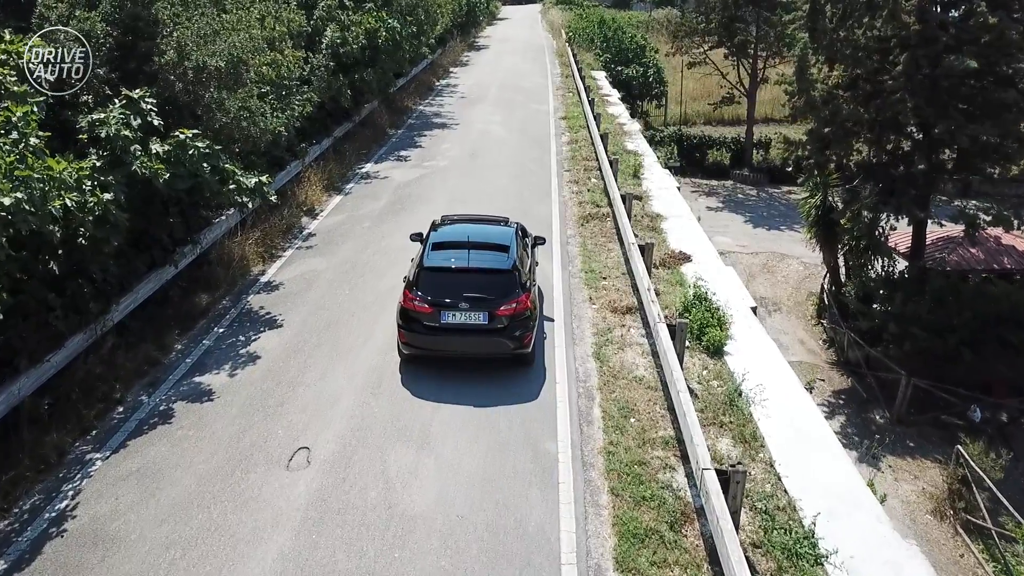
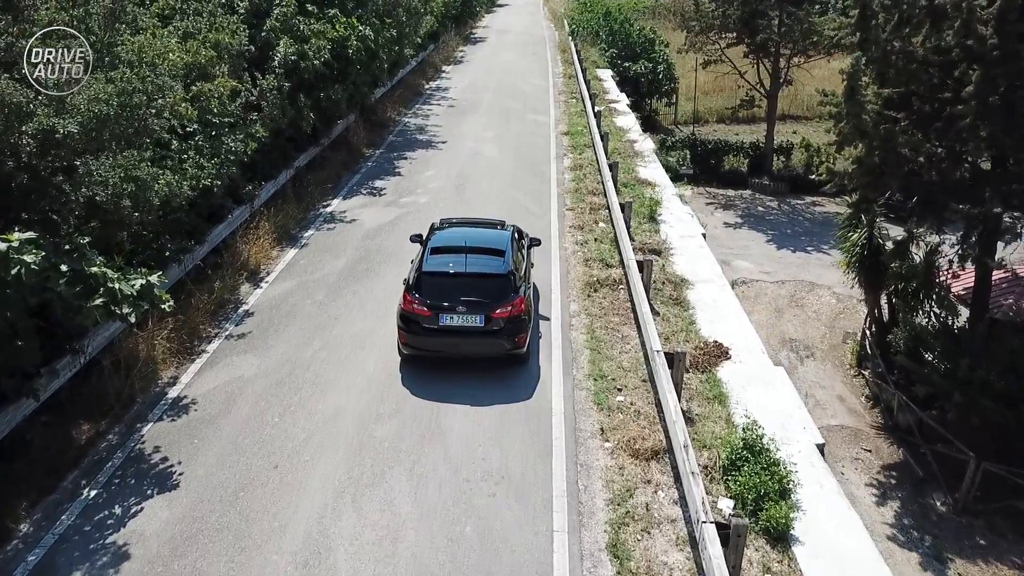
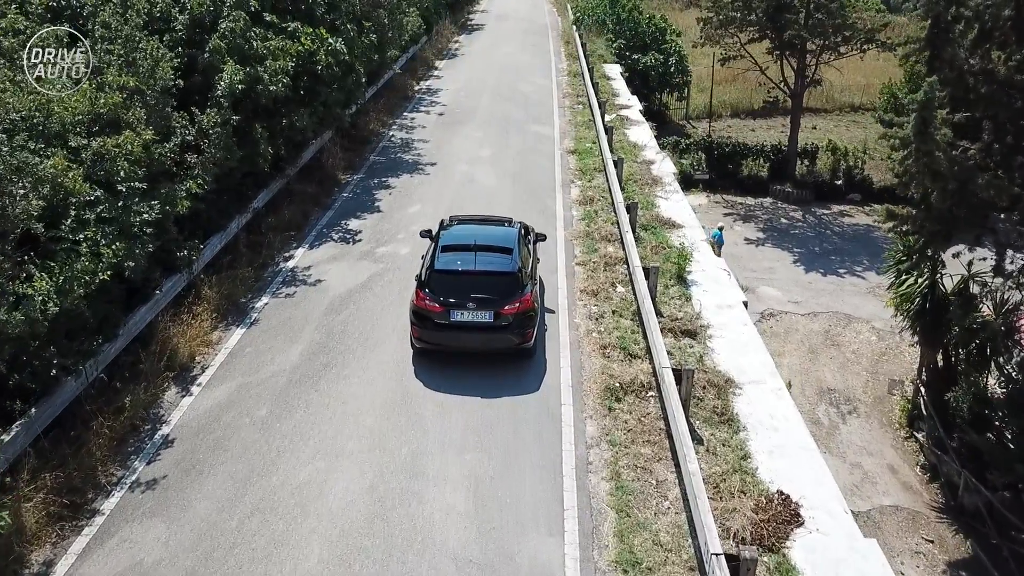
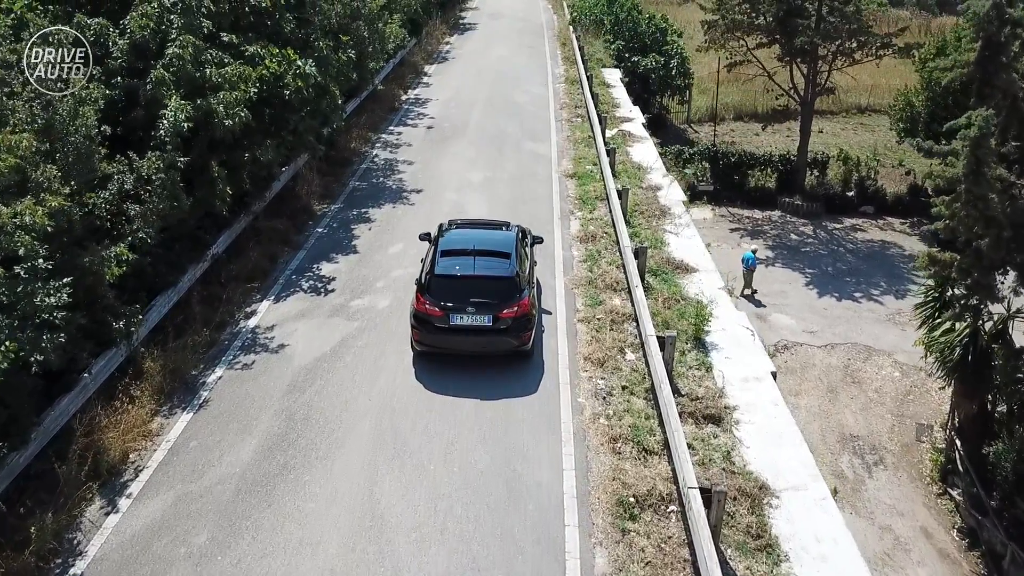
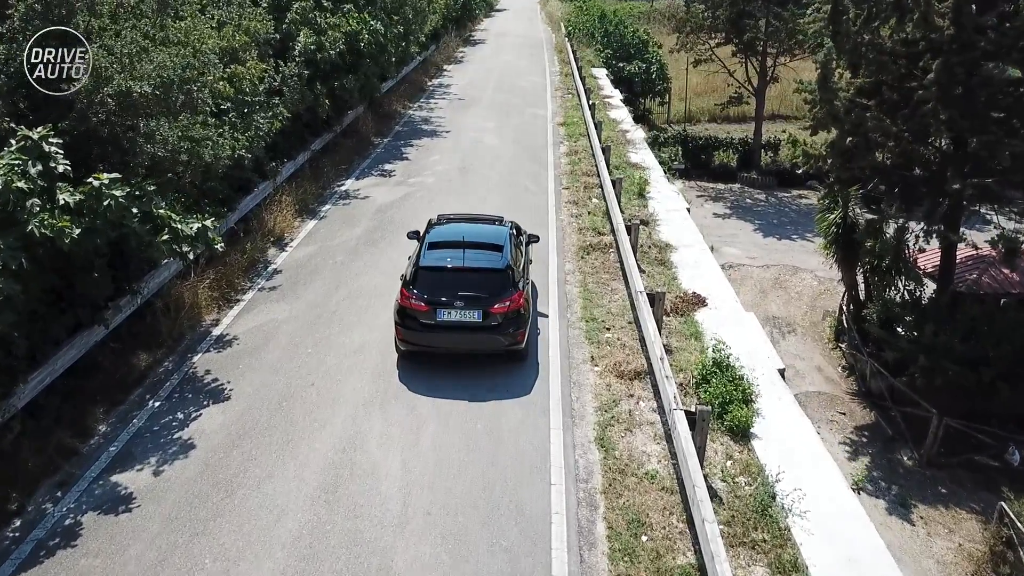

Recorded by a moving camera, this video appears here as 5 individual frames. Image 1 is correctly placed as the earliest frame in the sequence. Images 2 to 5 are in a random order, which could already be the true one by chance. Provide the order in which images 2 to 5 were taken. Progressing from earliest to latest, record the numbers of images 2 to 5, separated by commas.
5, 2, 3, 4
